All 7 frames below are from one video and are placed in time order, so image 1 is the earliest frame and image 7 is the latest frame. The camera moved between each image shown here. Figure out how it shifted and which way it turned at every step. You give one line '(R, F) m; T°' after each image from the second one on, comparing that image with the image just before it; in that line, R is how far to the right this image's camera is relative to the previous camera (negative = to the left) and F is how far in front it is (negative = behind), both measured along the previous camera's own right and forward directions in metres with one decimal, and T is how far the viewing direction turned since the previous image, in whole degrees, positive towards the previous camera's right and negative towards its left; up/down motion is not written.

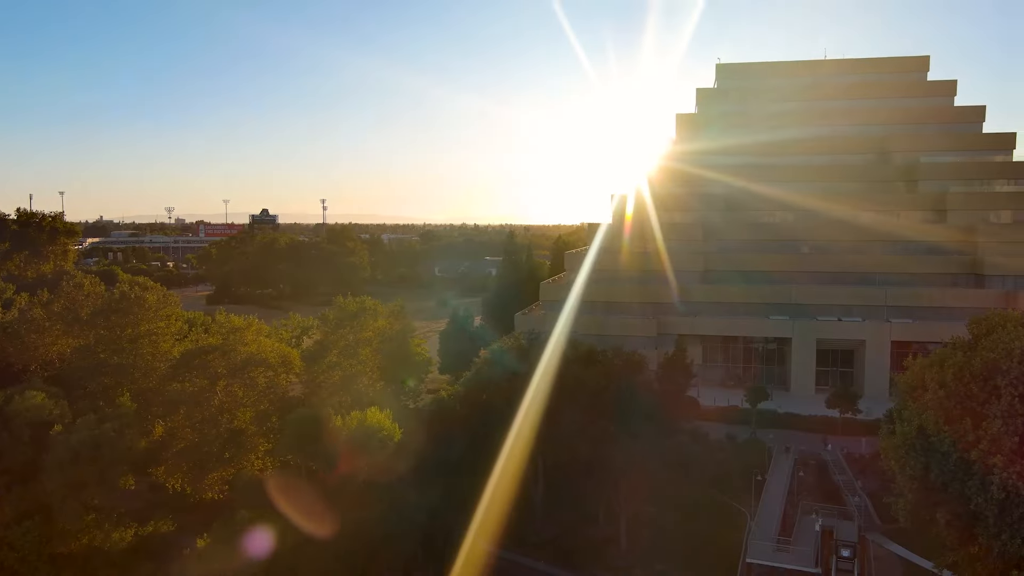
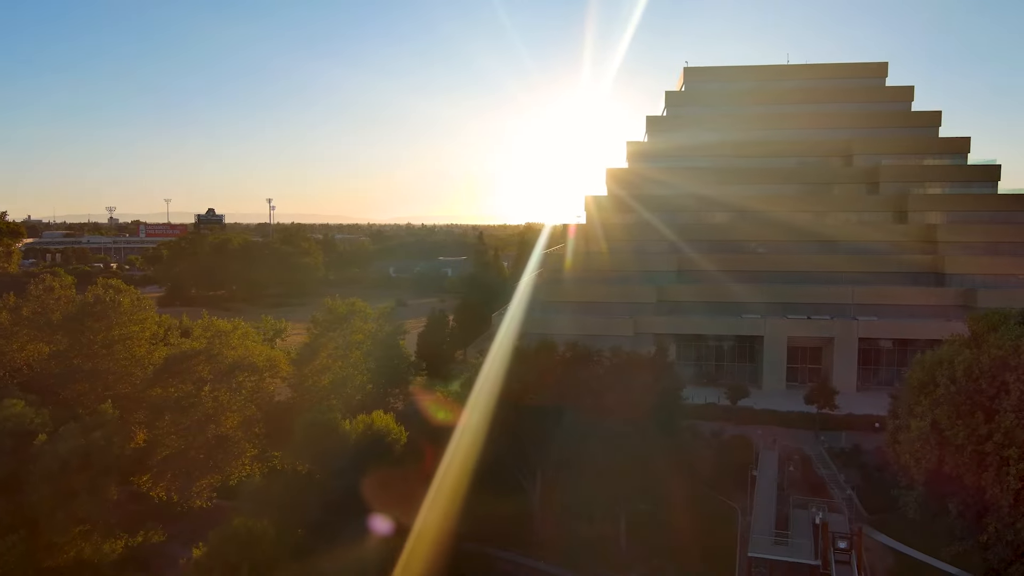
(-1.2, +0.1) m; +3°
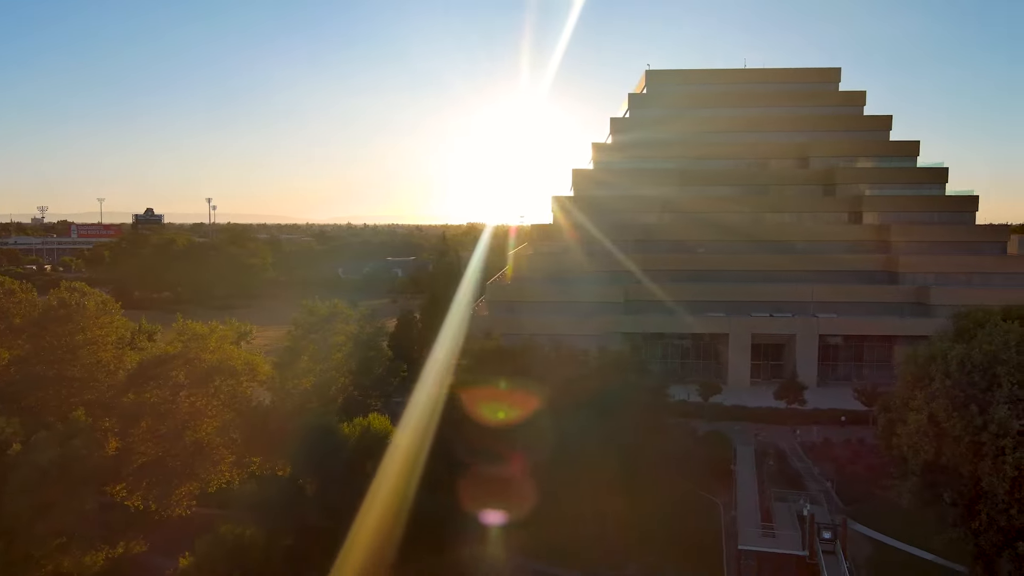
(-1.1, +0.1) m; +4°
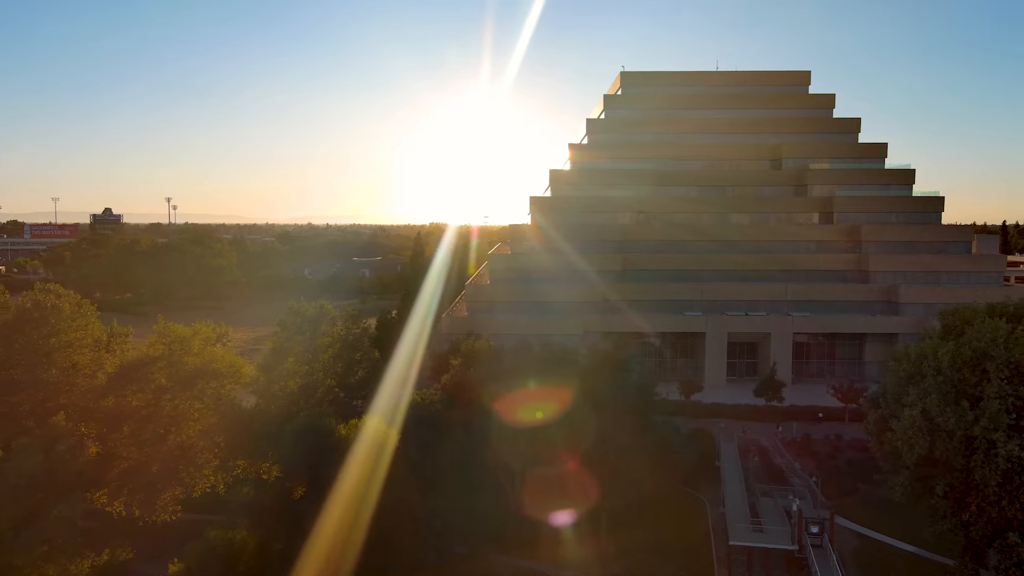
(-0.6, 0.0) m; +3°
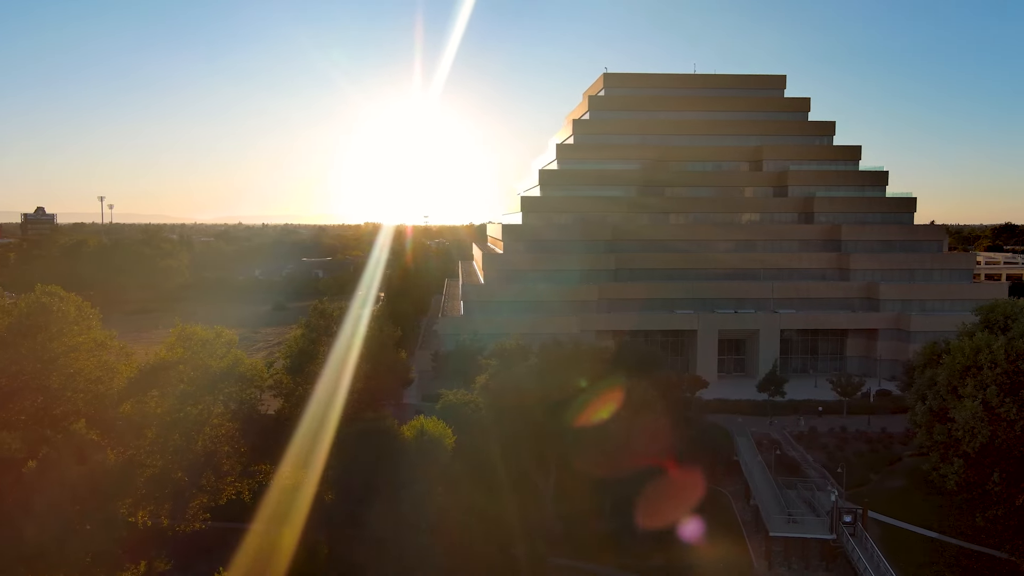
(-2.5, 0.0) m; +3°
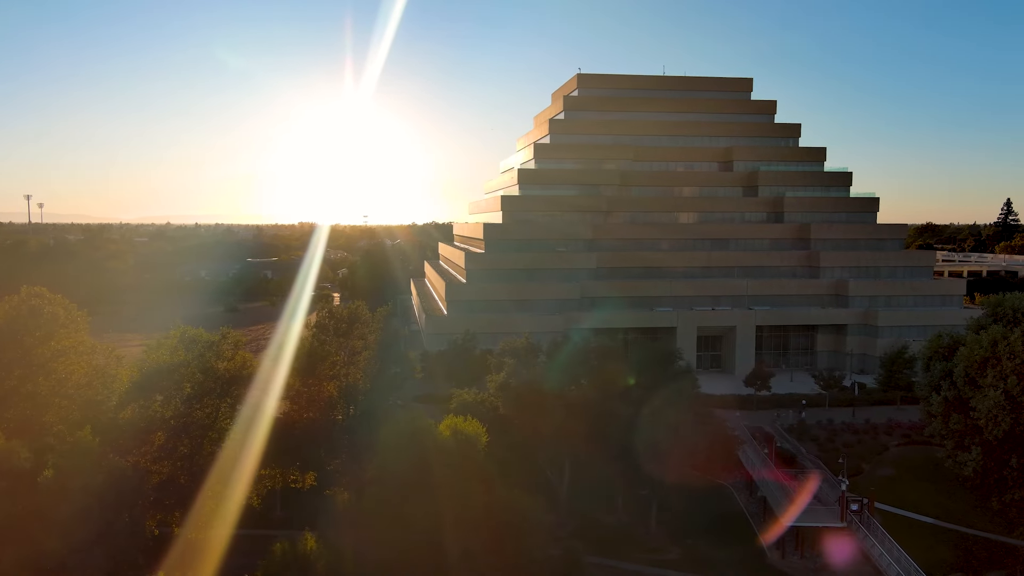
(-1.9, 0.0) m; +4°
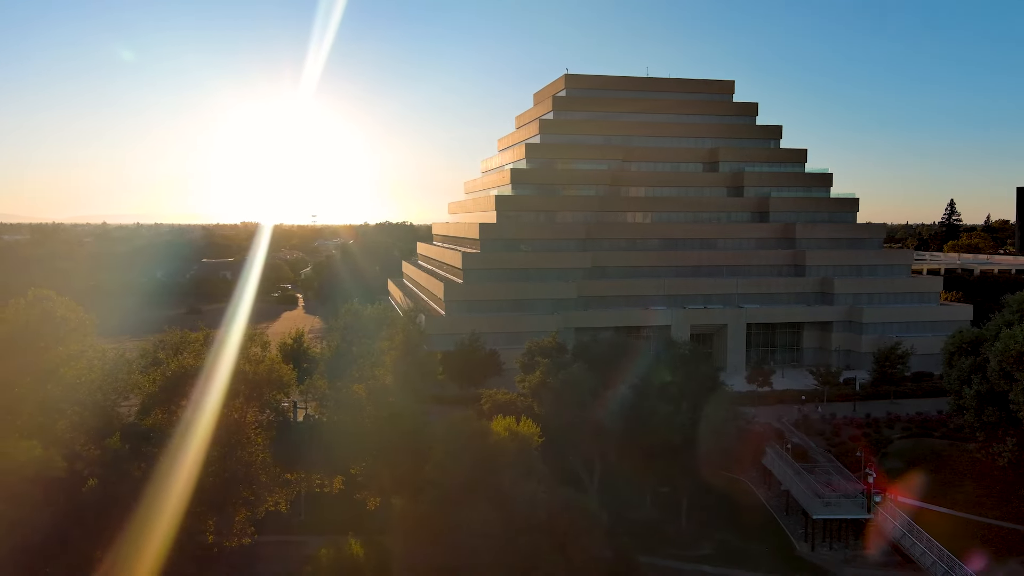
(-2.1, -0.1) m; +3°
